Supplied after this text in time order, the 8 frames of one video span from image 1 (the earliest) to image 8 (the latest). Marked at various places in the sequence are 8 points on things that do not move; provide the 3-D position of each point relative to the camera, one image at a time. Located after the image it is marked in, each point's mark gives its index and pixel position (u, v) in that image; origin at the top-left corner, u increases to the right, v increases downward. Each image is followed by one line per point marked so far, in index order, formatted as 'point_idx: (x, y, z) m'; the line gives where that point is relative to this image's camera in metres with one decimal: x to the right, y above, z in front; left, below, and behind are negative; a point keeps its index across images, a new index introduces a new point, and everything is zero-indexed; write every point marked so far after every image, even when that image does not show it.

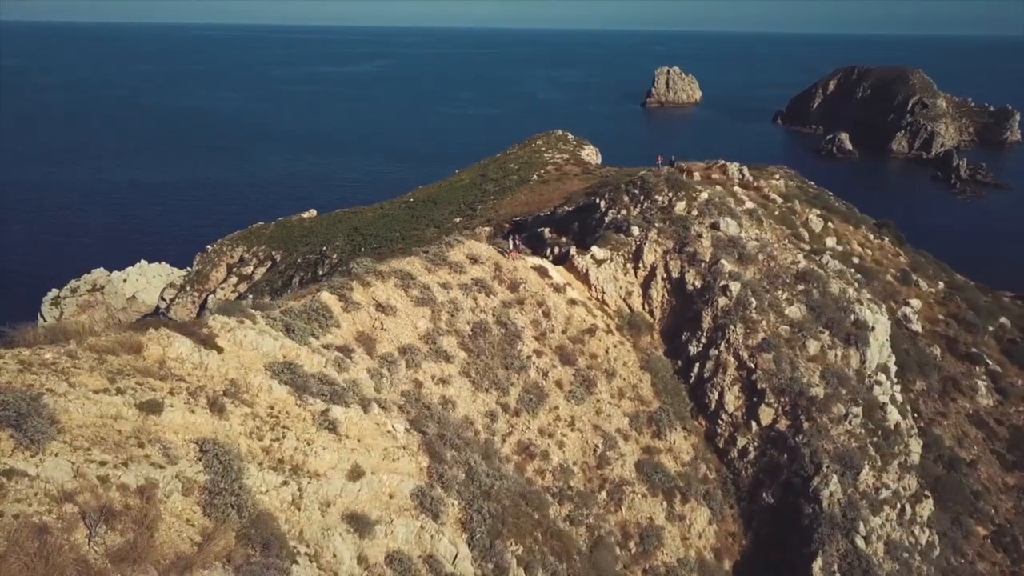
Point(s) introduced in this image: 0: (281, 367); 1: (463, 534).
0: (-5.6, -1.8, +14.6) m
1: (-1.2, -6.1, +15.9) m
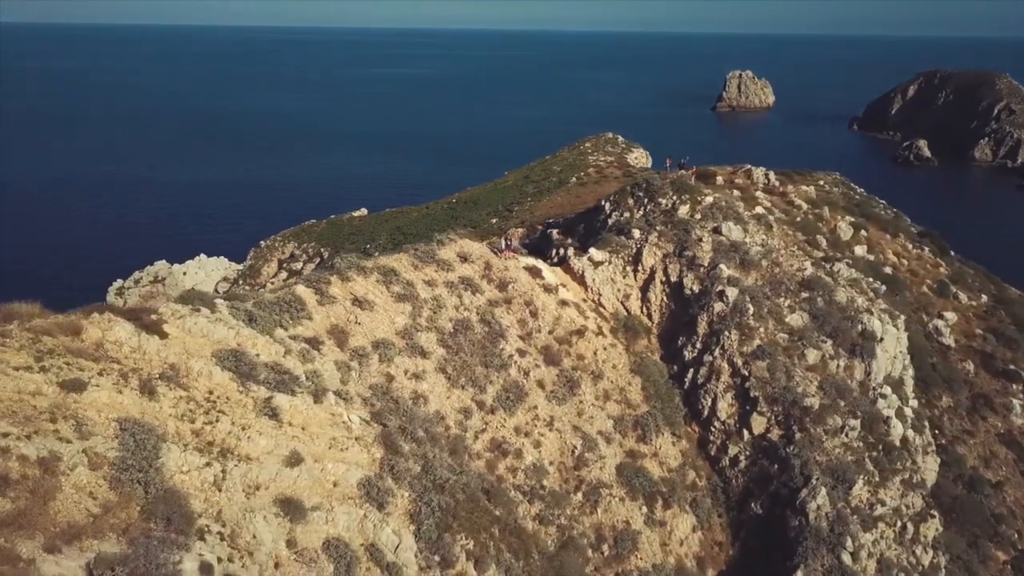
0: (-6.9, -1.6, +15.2) m
1: (-2.5, -5.9, +16.2) m
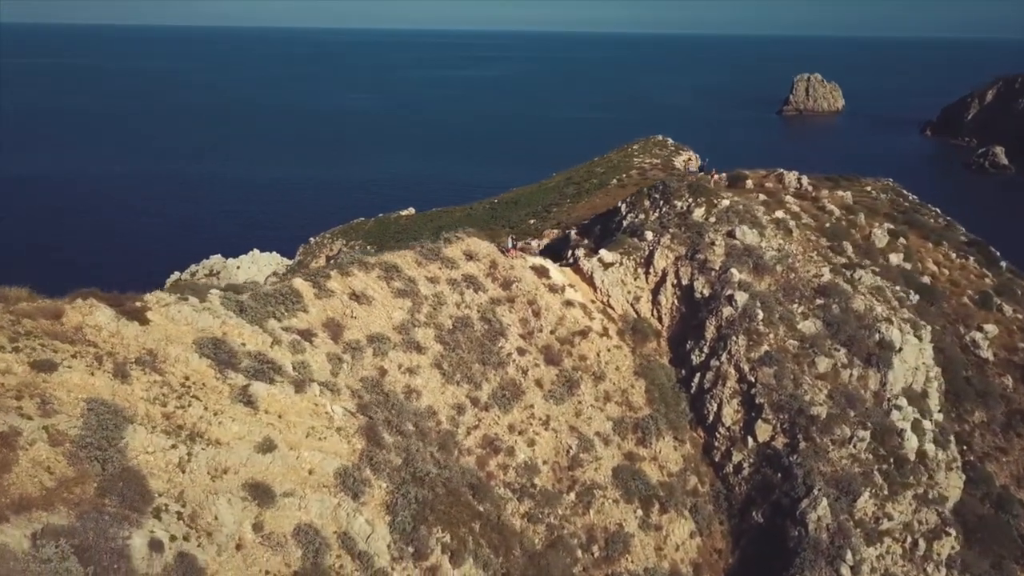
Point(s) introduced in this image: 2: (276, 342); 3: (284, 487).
0: (-7.5, -1.3, +15.7) m
1: (-3.2, -5.8, +16.5) m
2: (-6.5, -1.5, +18.0) m
3: (-5.2, -4.5, +14.6) m
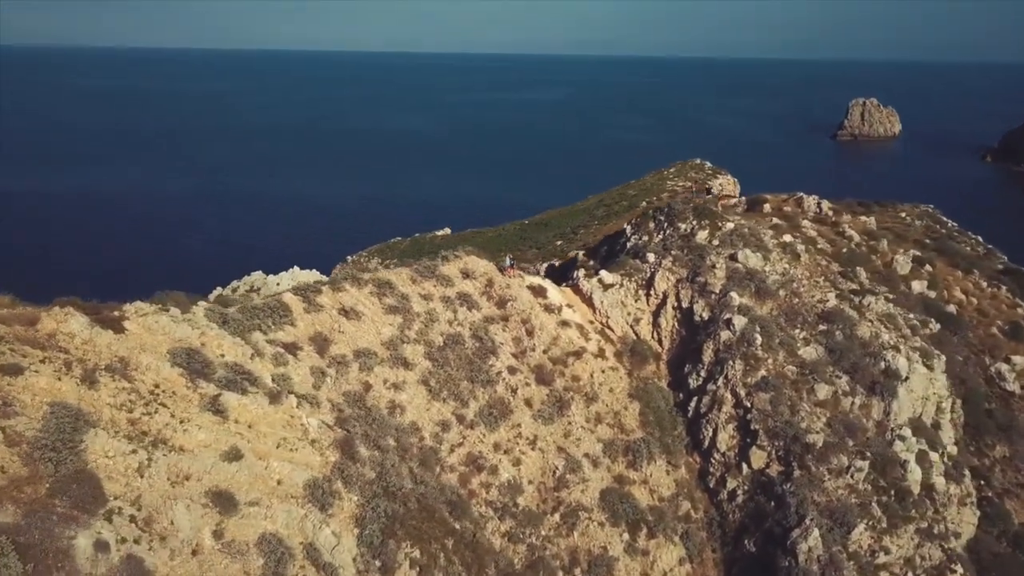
0: (-8.3, -1.6, +16.2) m
1: (-4.1, -6.2, +16.6) m
2: (-7.2, -1.9, +18.5) m
3: (-6.1, -4.8, +14.9) m
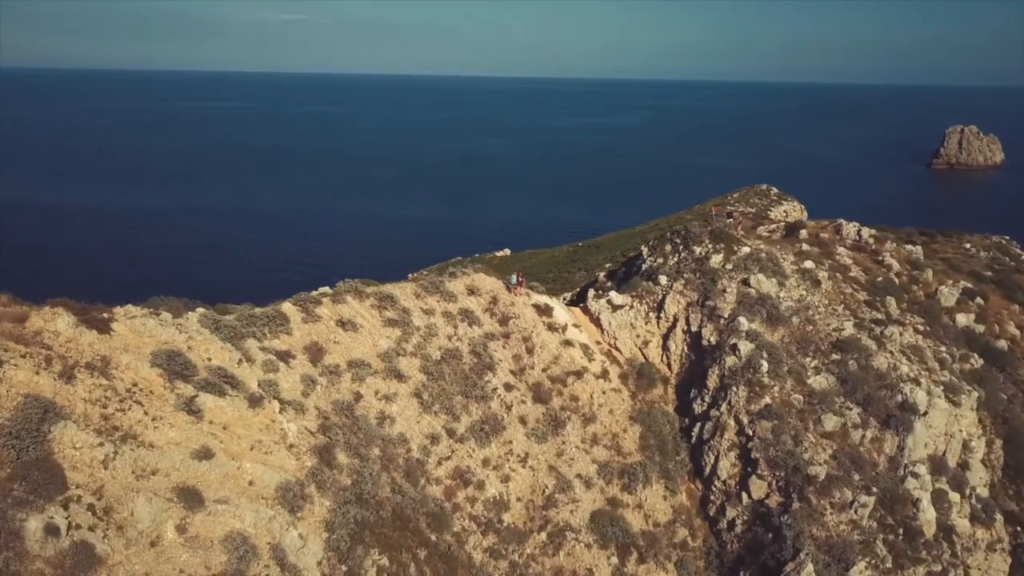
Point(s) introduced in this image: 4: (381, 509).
0: (-9.1, -1.8, +17.1) m
1: (-5.0, -6.5, +17.0) m
2: (-7.9, -2.1, +19.3) m
3: (-7.1, -4.9, +15.6) m
4: (-3.7, -6.3, +18.5) m
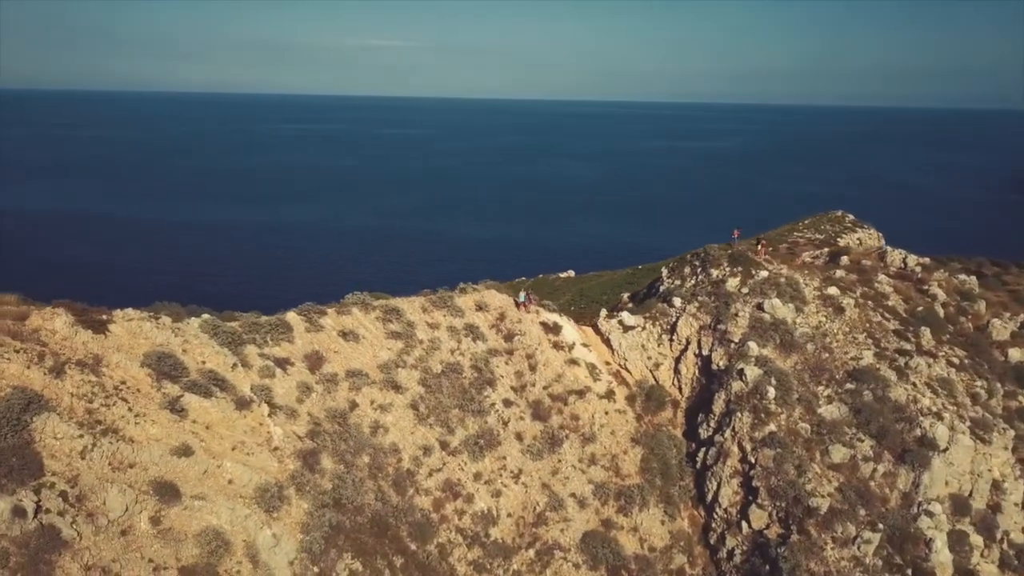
0: (-9.8, -1.9, +18.2) m
1: (-5.8, -6.7, +17.6) m
2: (-8.4, -2.4, +20.2) m
3: (-8.0, -5.1, +16.3) m
4: (-4.4, -6.6, +18.9) m
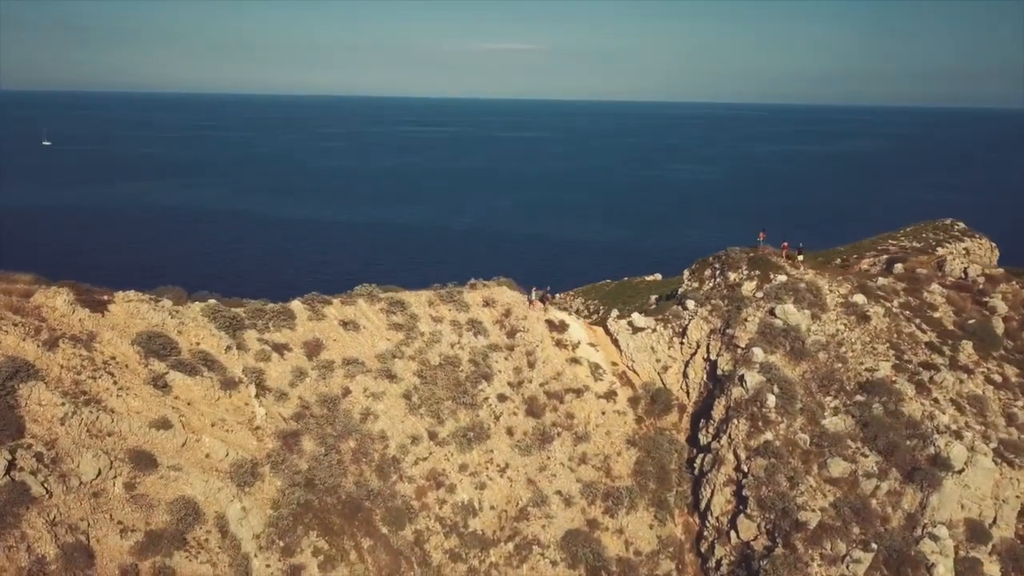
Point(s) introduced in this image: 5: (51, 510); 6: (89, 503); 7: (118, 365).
0: (-10.7, -1.5, +19.6) m
1: (-7.0, -6.4, +18.6) m
2: (-9.1, -2.0, +21.5) m
3: (-9.3, -4.7, +17.6) m
4: (-5.5, -6.4, +19.8) m
5: (-11.0, -5.4, +15.6) m
6: (-10.3, -5.4, +16.1) m
7: (-10.9, -2.2, +18.6) m
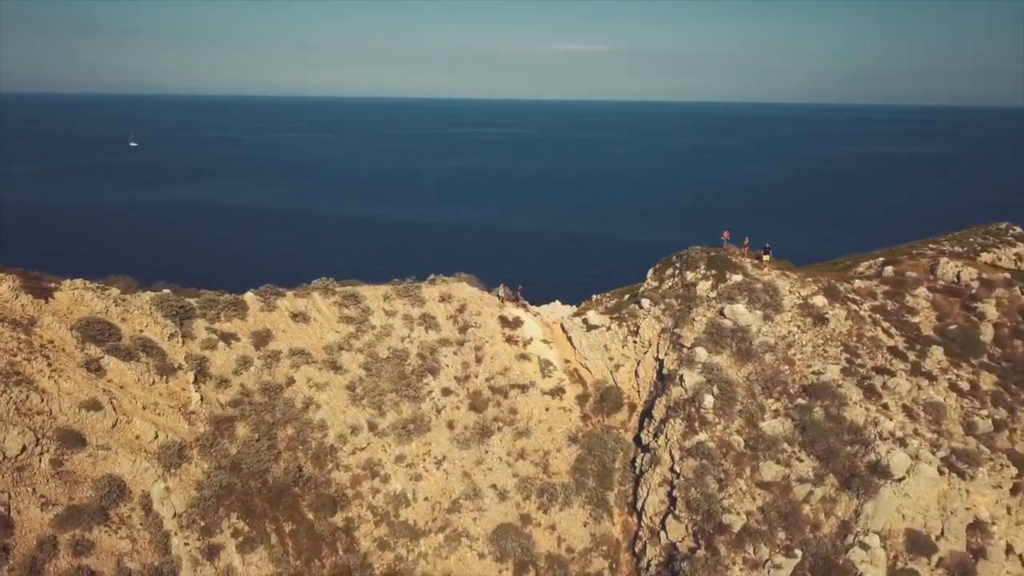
0: (-13.2, -1.1, +20.7) m
1: (-9.6, -6.1, +19.5) m
2: (-11.5, -1.7, +22.4) m
3: (-11.9, -4.4, +18.6) m
4: (-8.0, -6.1, +20.6) m
5: (-13.7, -5.0, +16.6) m
6: (-13.0, -5.0, +17.1) m
7: (-13.4, -1.9, +19.6) m
